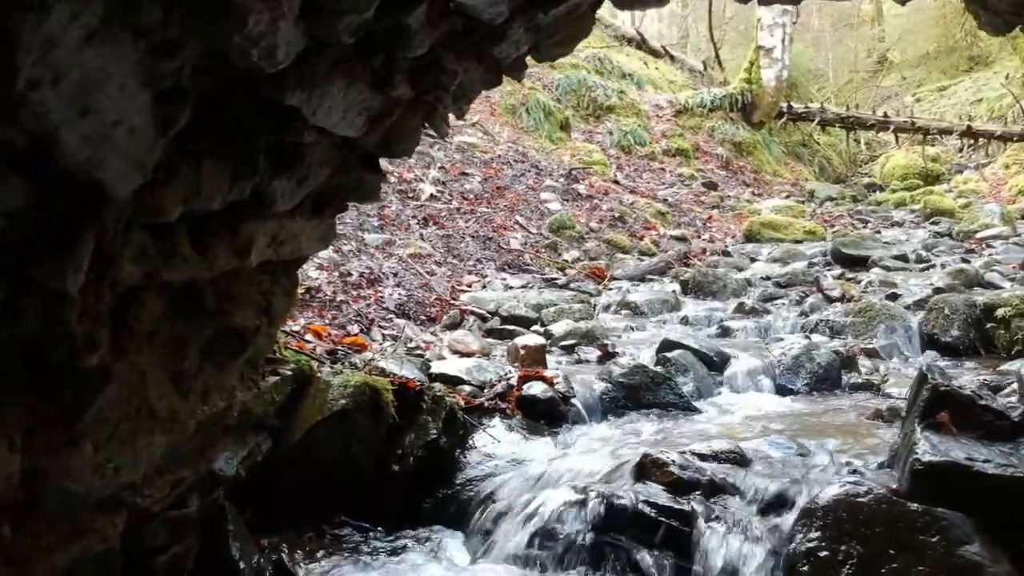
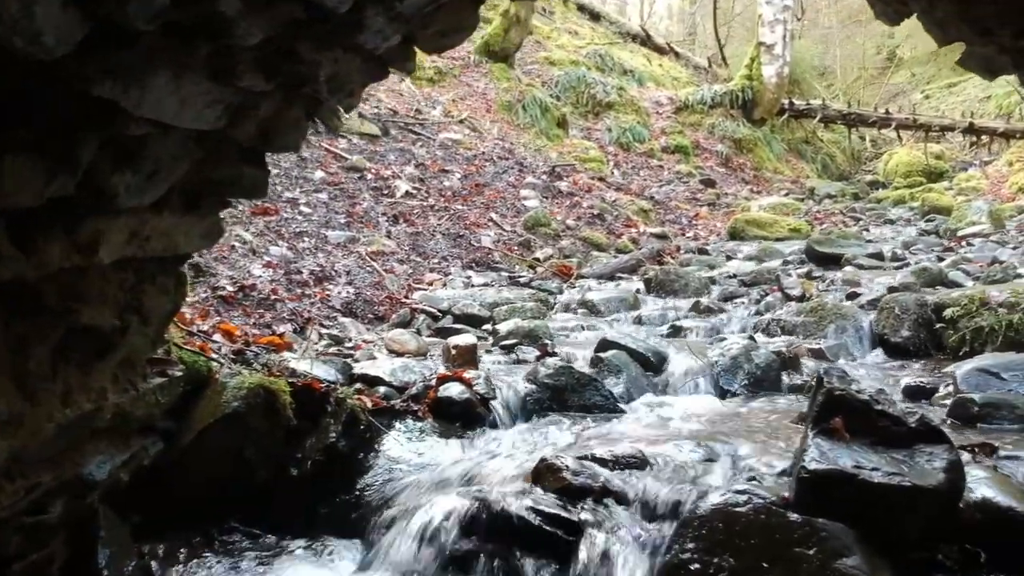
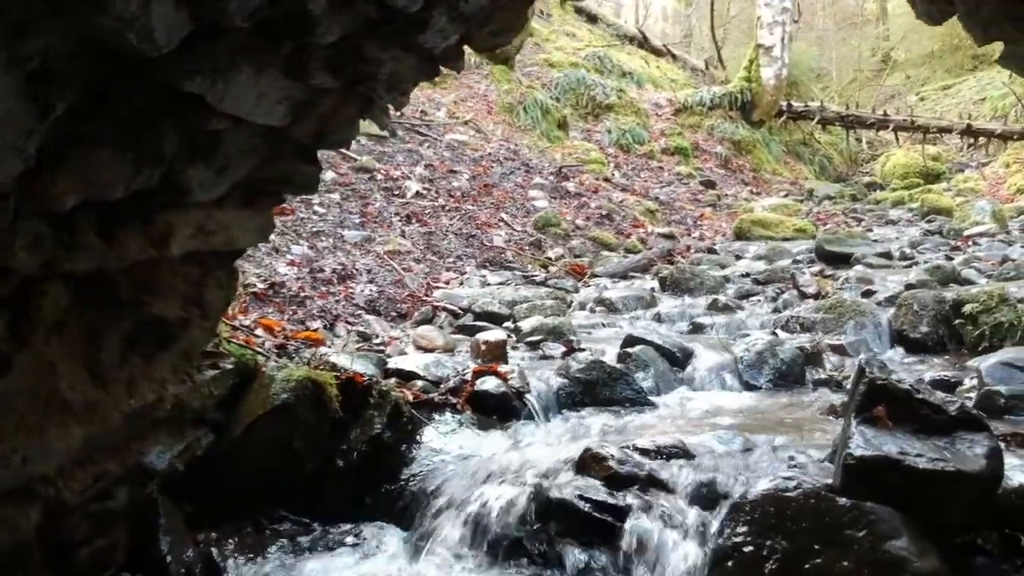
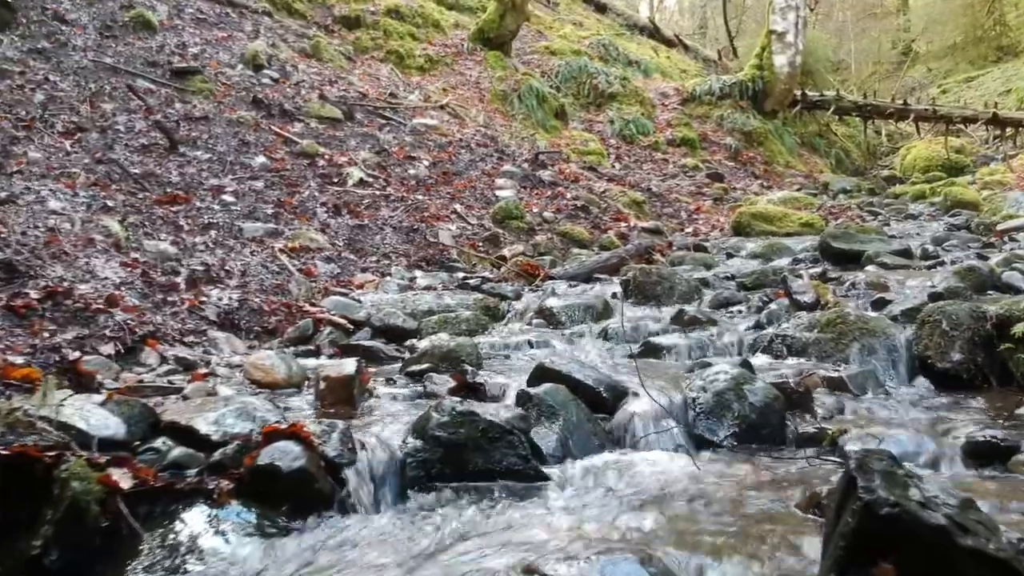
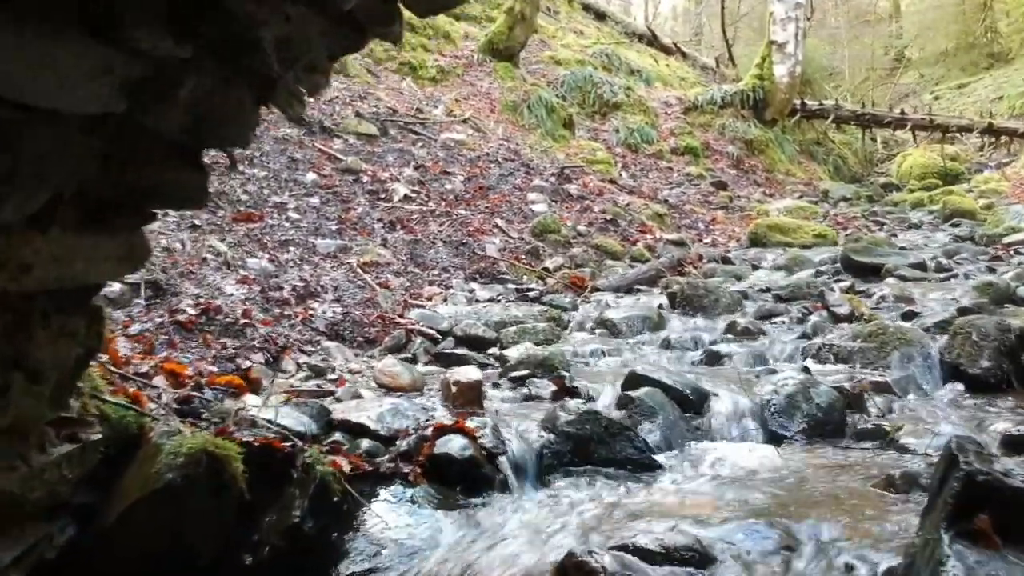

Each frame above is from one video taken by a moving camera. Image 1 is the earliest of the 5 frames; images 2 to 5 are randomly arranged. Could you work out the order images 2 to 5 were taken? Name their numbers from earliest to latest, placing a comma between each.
3, 2, 5, 4
